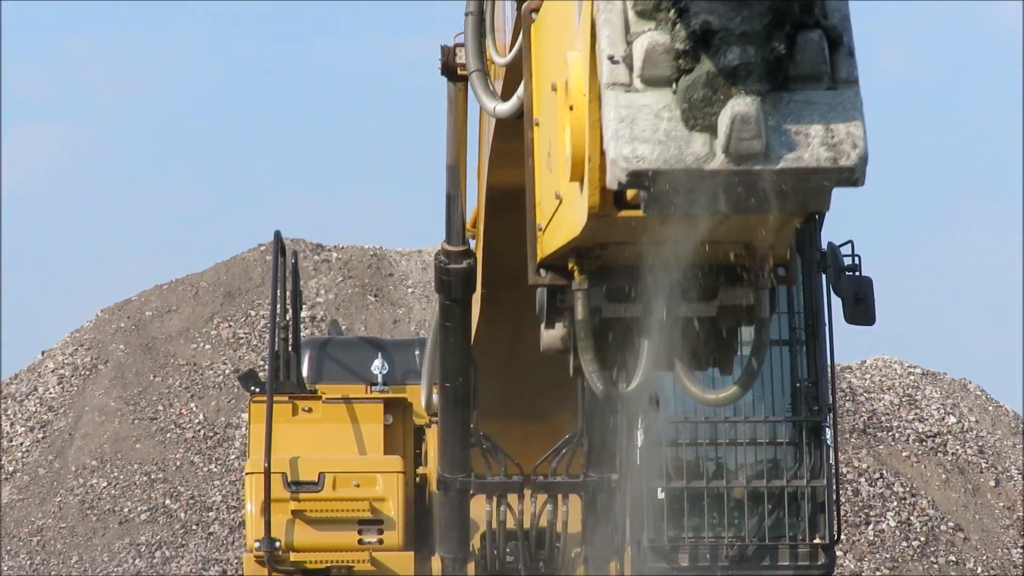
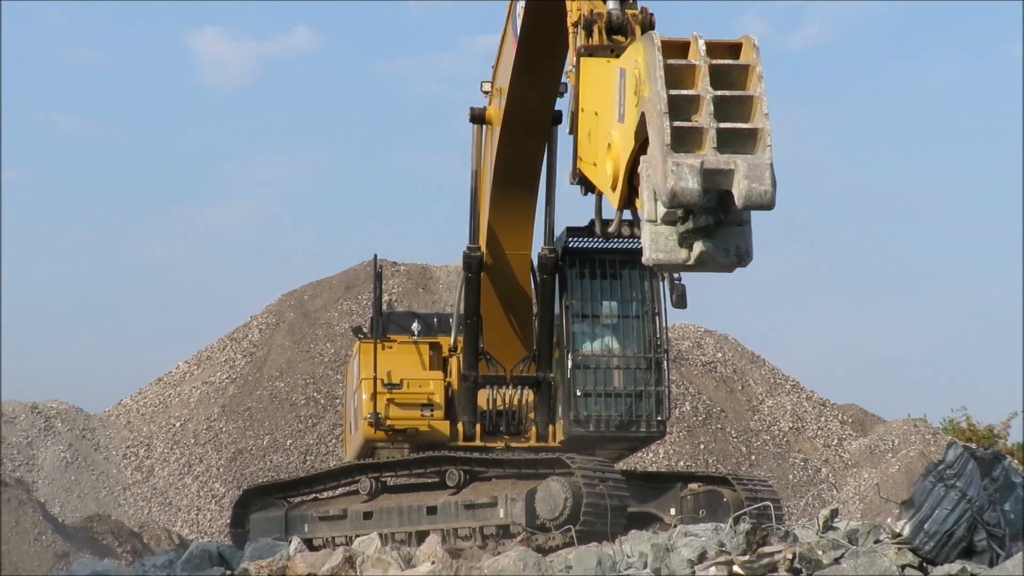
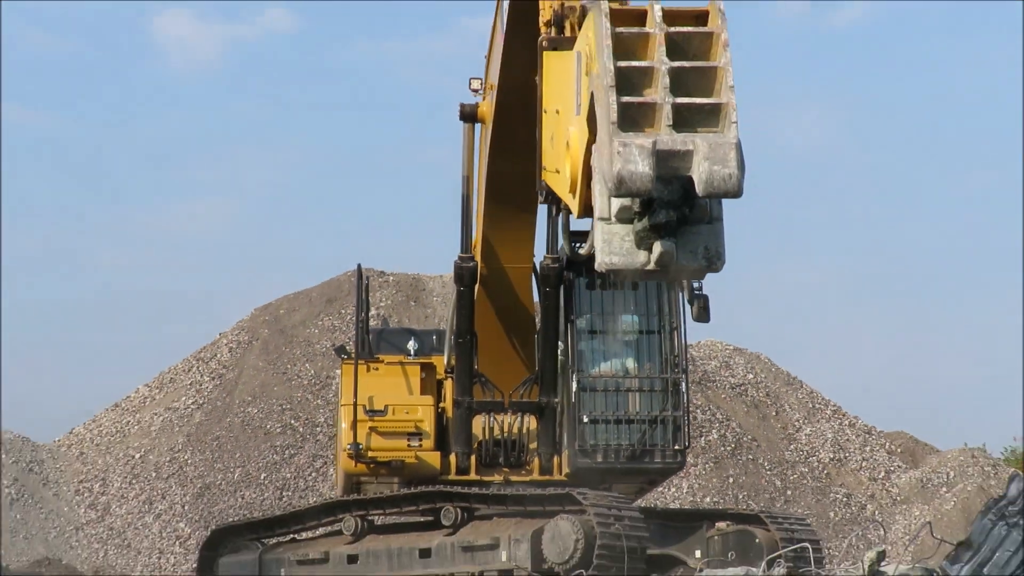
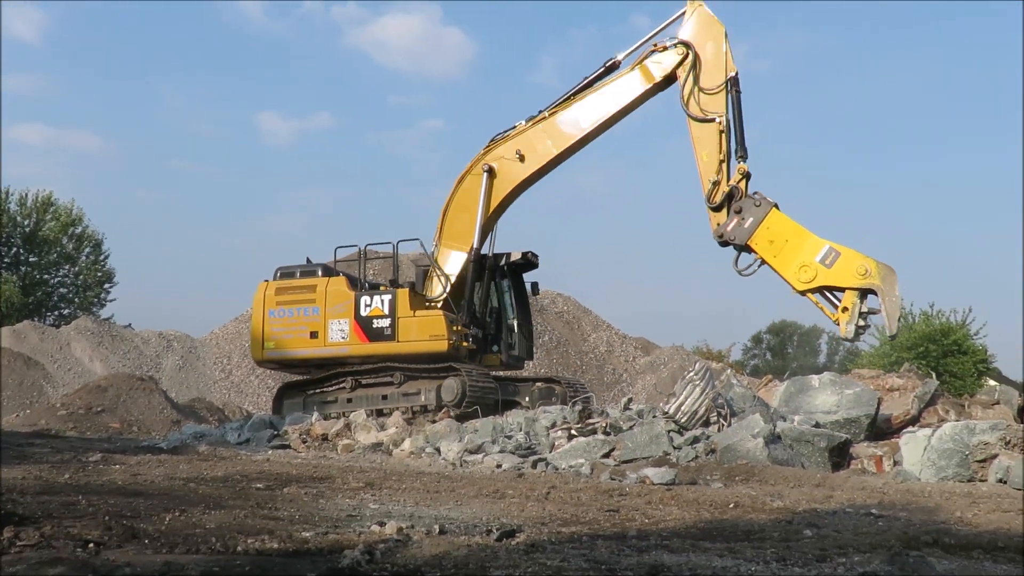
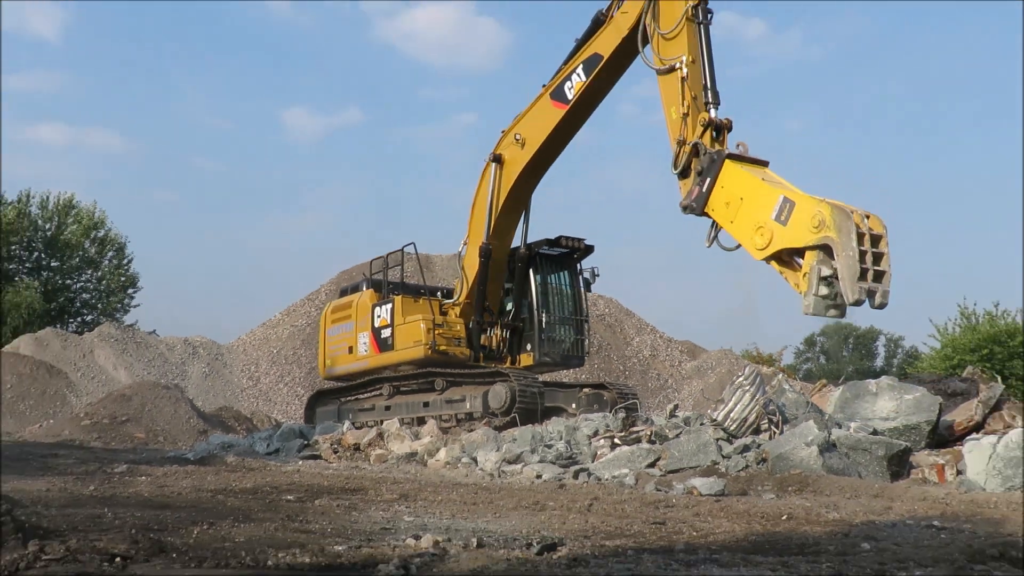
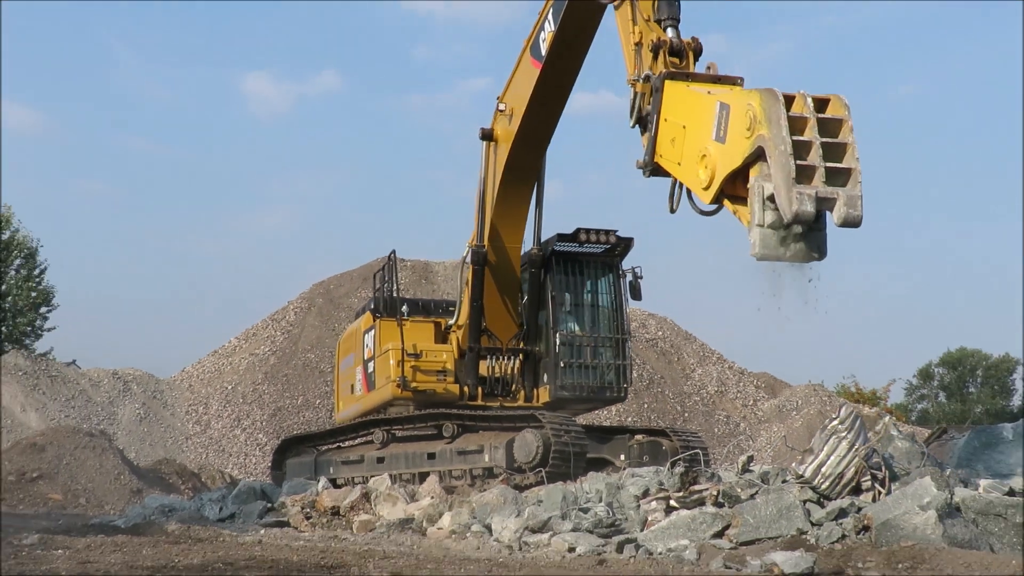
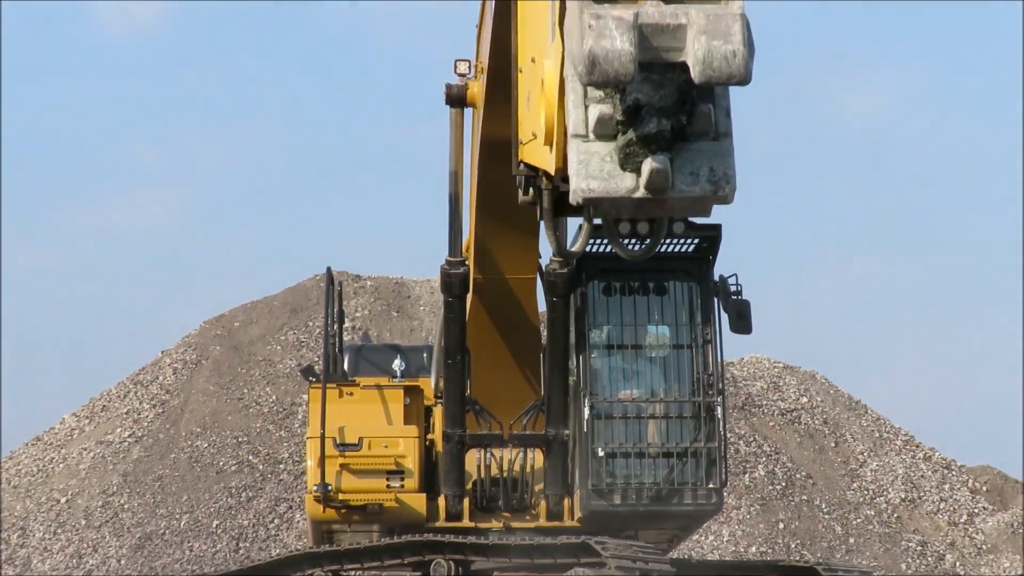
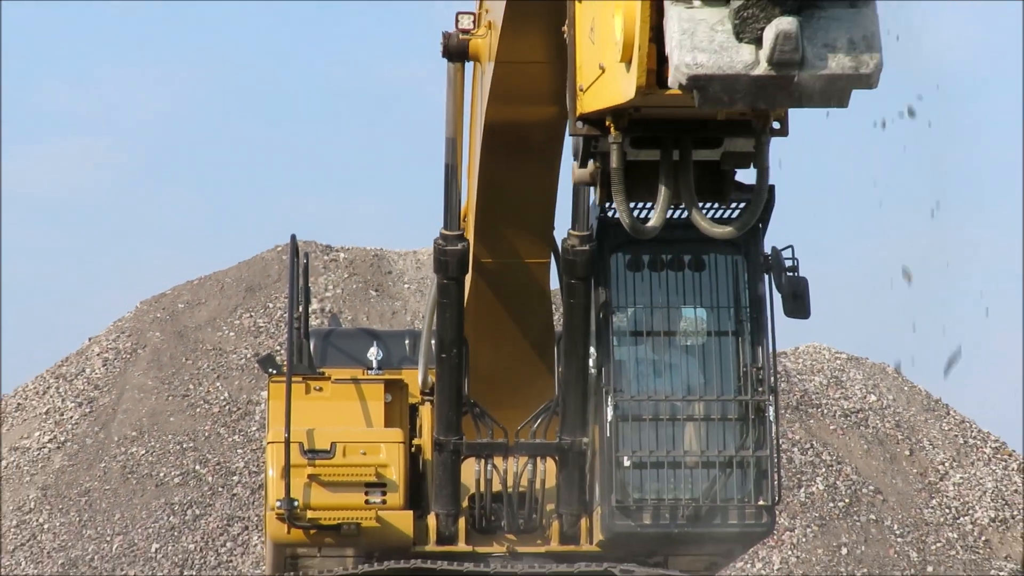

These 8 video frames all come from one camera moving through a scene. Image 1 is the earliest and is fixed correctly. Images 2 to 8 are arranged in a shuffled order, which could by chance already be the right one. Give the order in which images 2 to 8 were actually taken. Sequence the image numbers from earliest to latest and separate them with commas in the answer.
8, 7, 3, 2, 6, 5, 4
